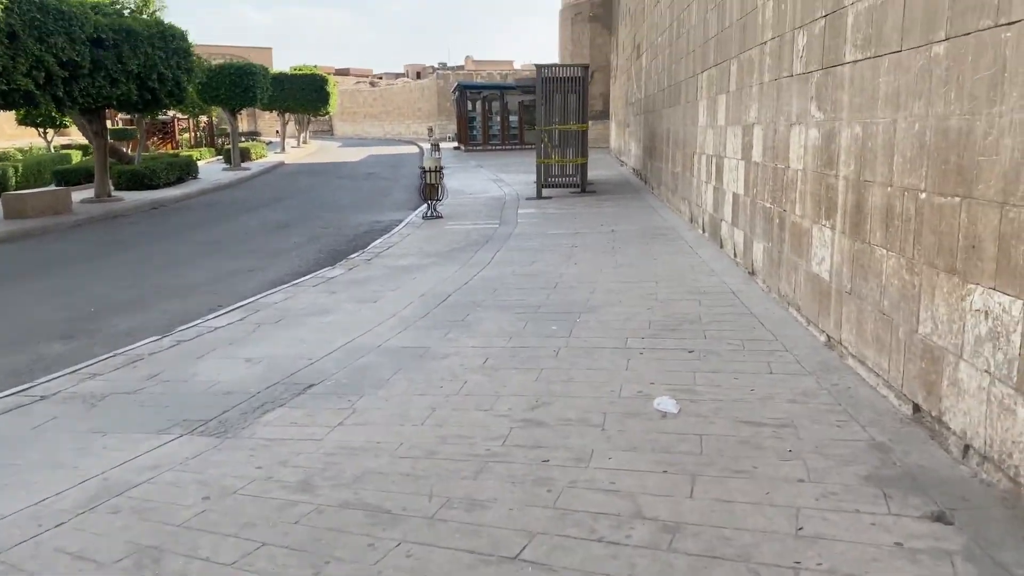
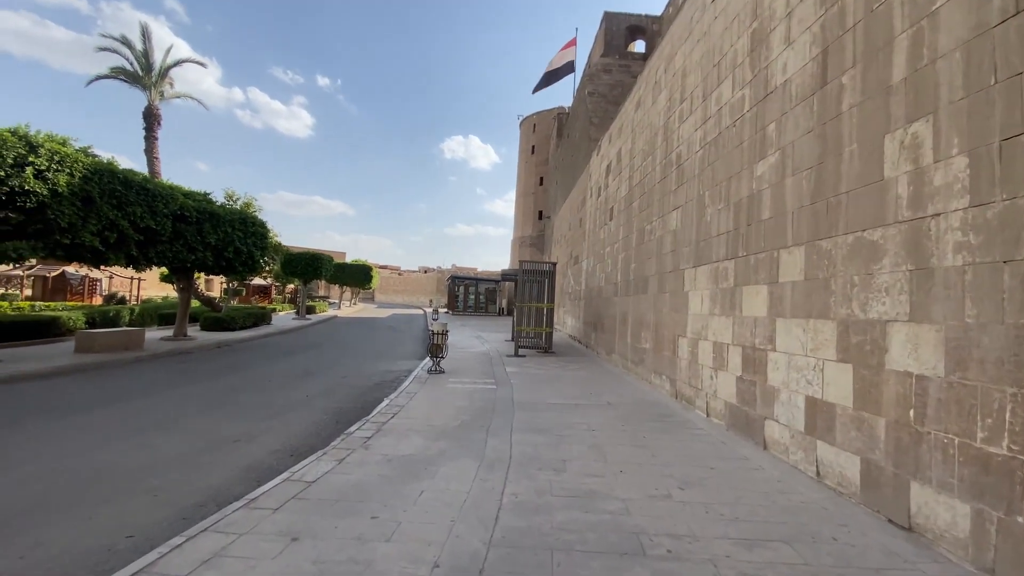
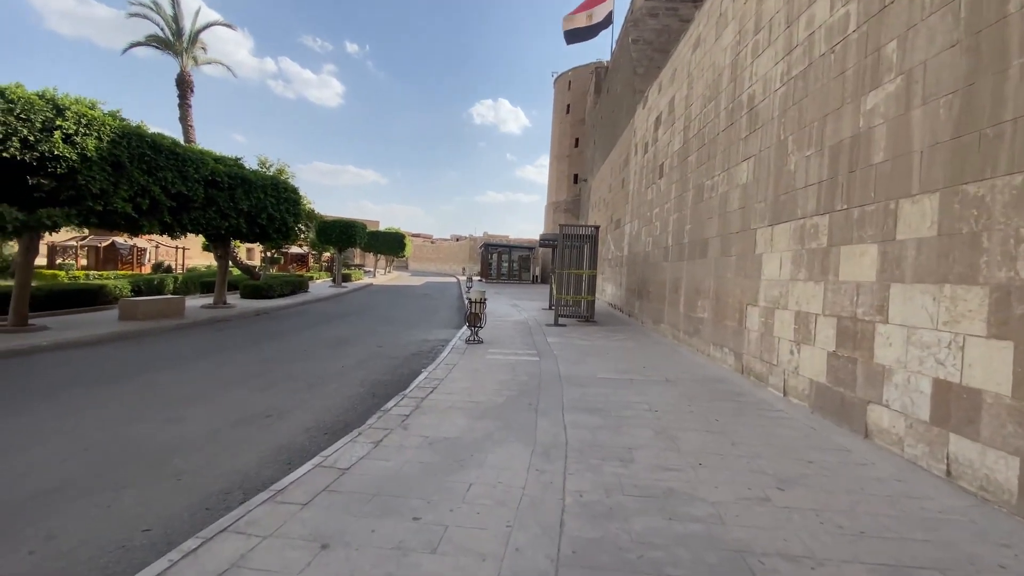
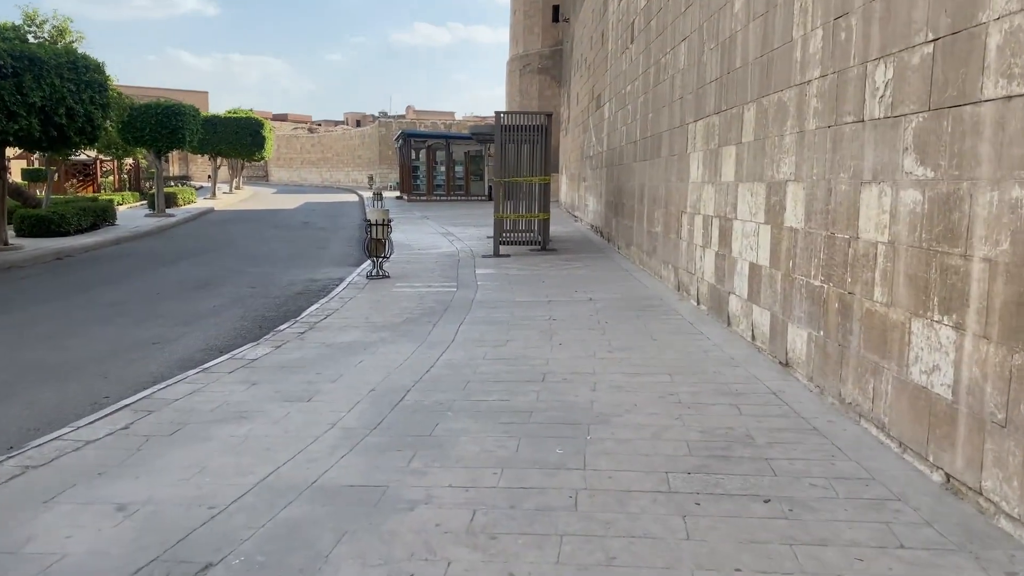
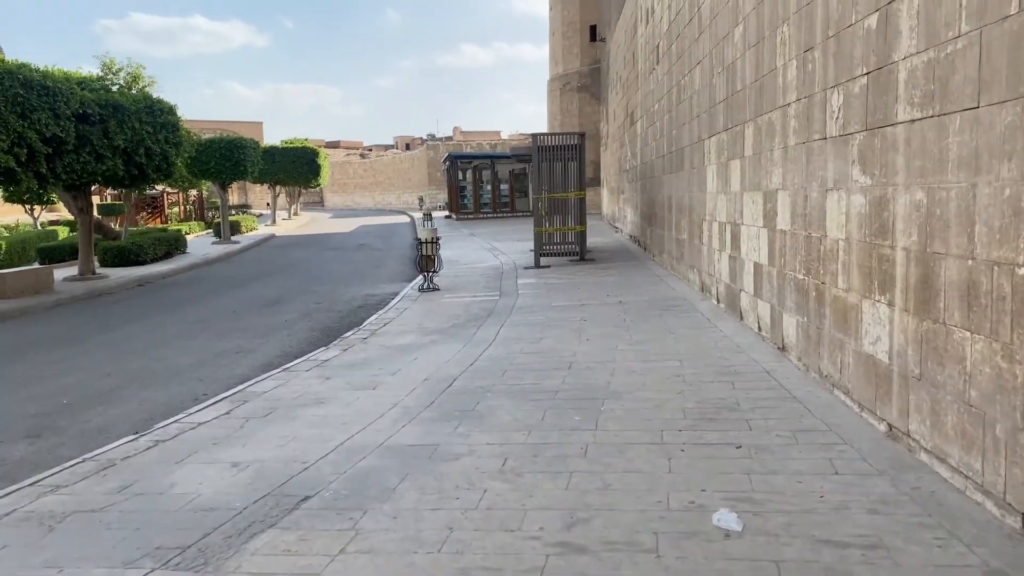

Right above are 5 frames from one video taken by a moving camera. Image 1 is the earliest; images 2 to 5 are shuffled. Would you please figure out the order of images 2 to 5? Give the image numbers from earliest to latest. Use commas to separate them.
5, 4, 2, 3
